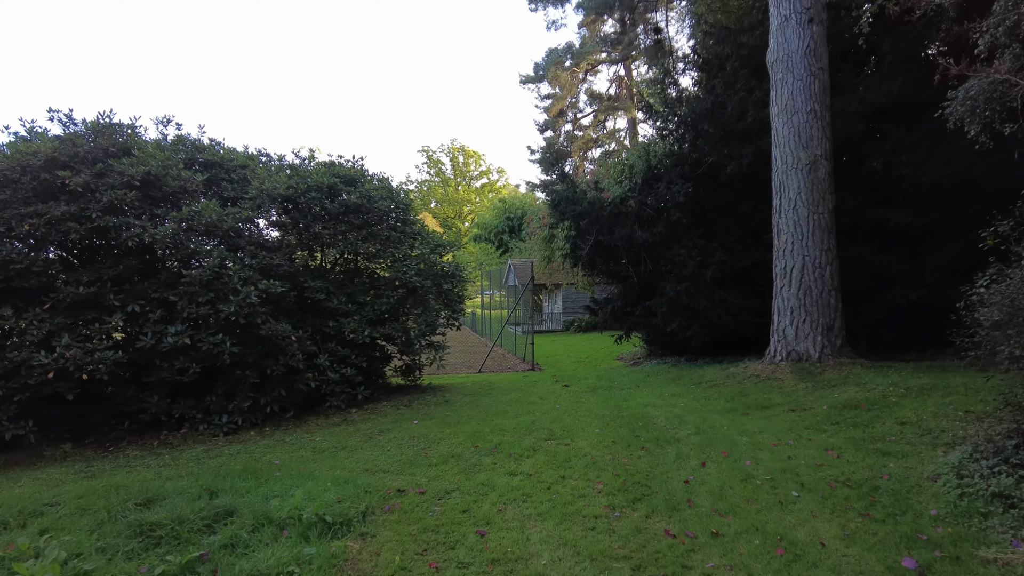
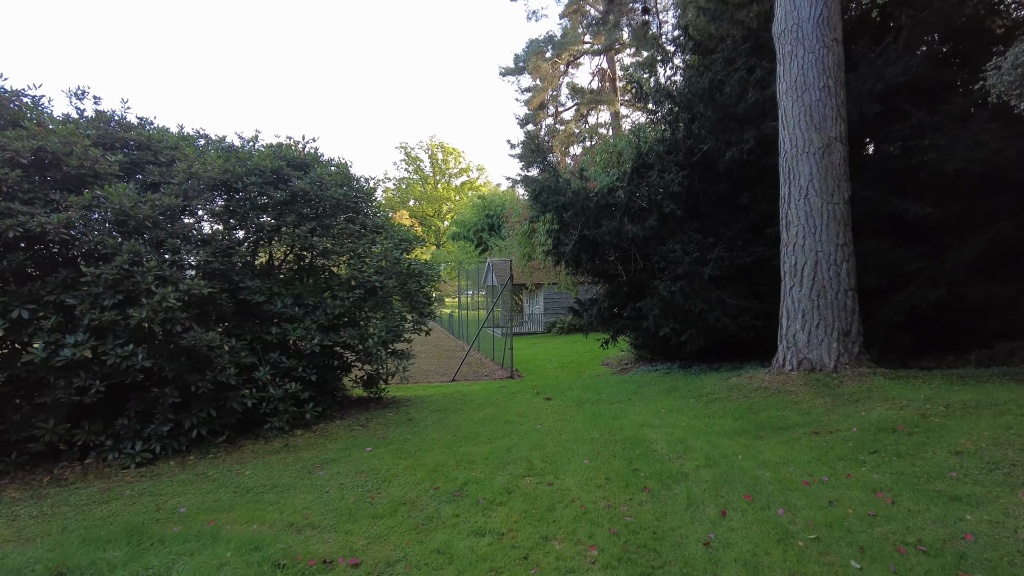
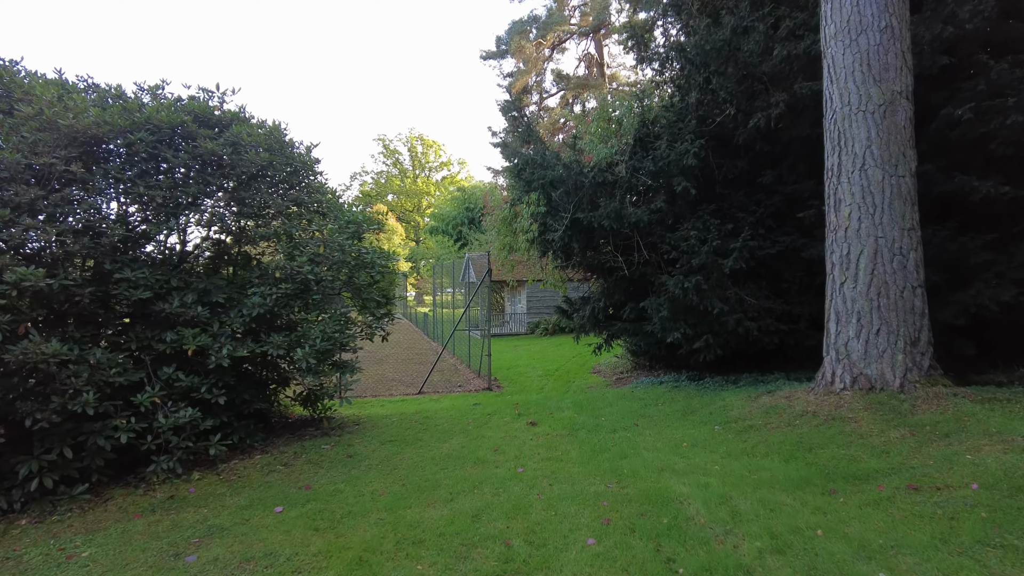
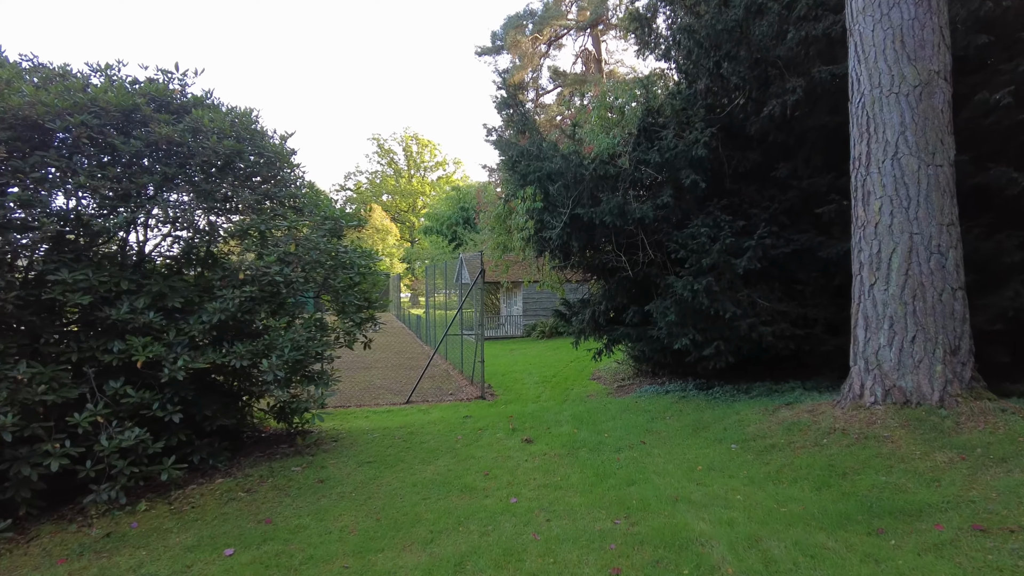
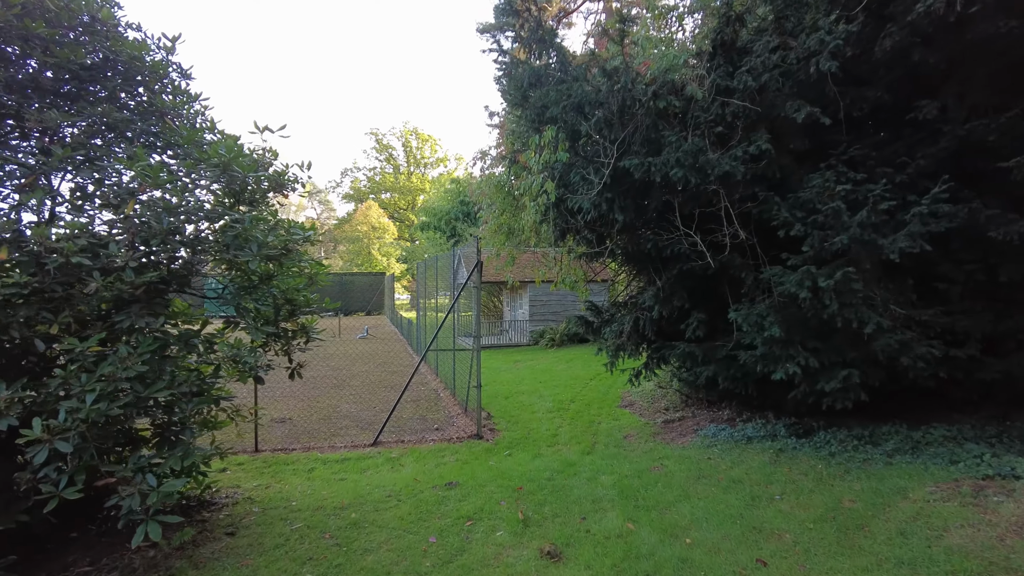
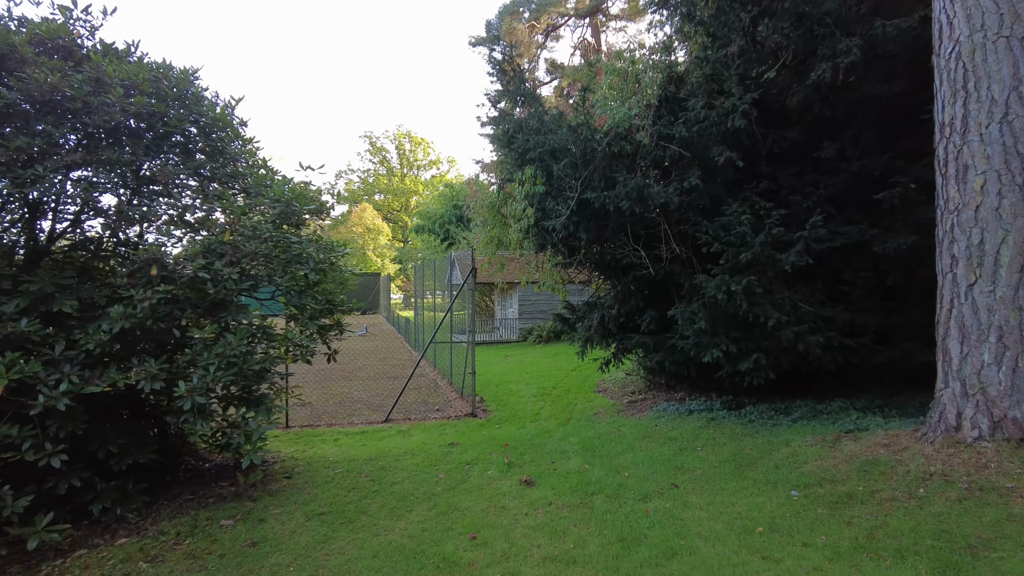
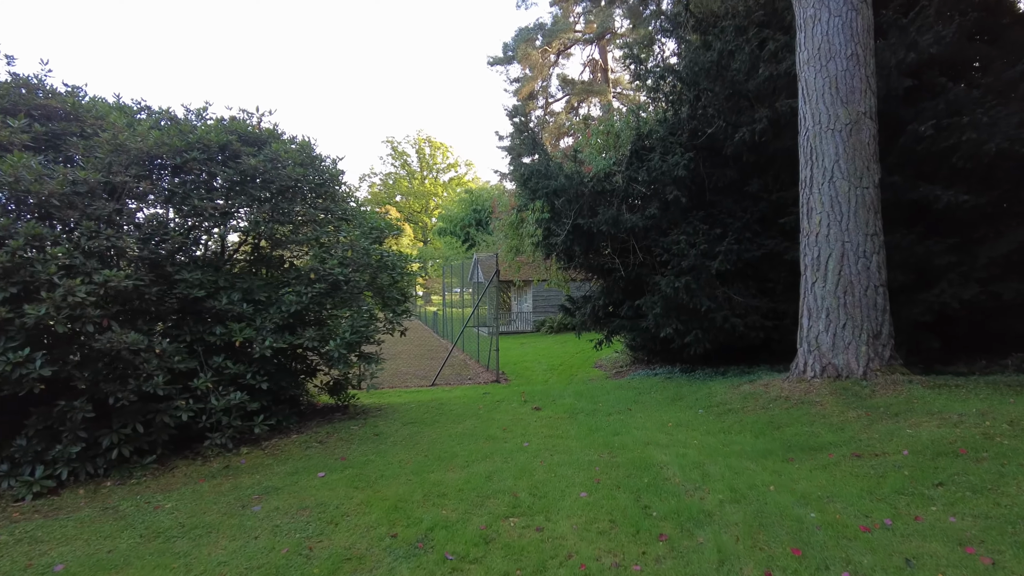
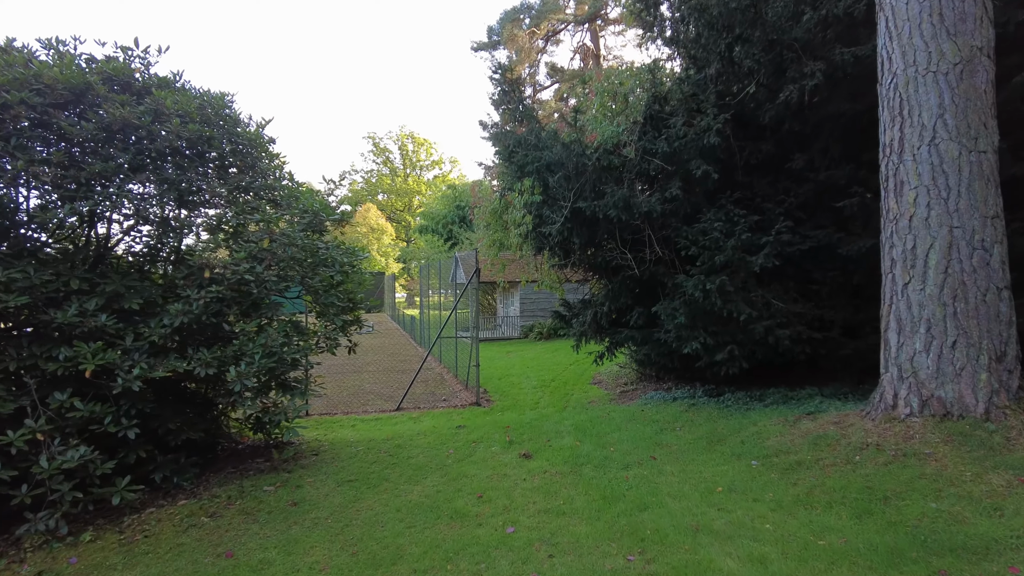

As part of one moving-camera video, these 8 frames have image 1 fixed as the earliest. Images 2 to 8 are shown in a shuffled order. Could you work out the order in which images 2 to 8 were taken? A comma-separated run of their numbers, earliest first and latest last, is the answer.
2, 7, 3, 4, 8, 6, 5
